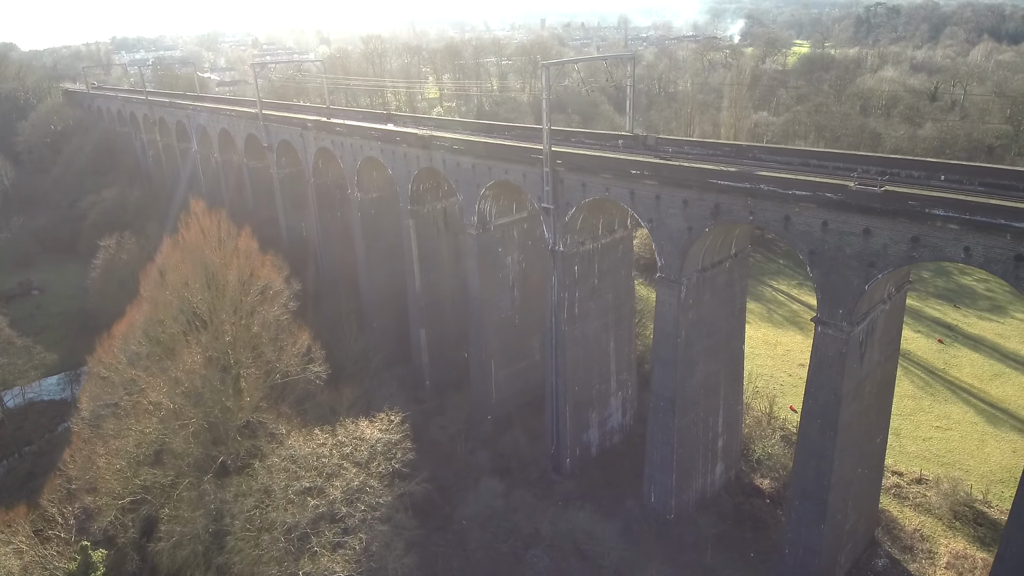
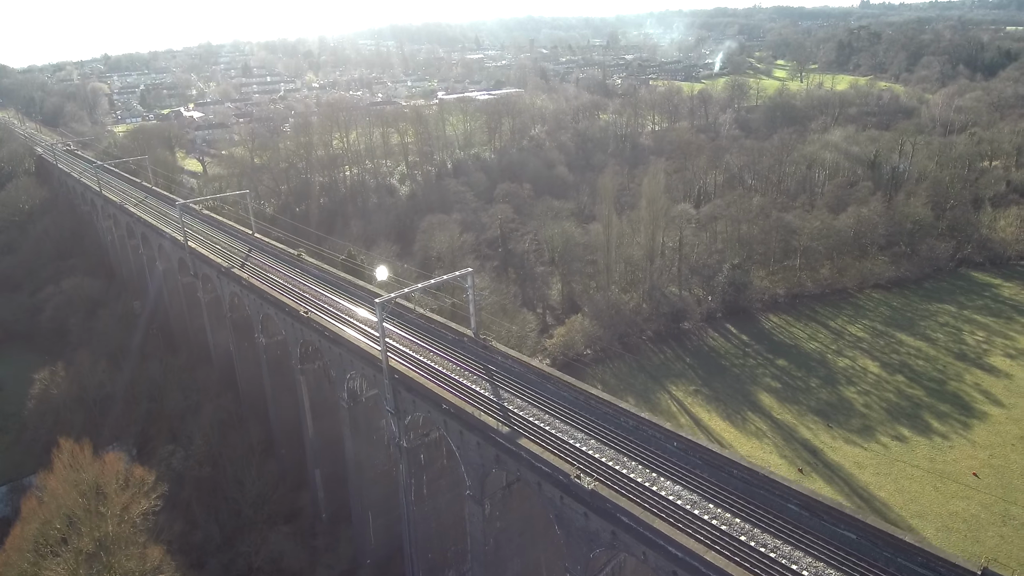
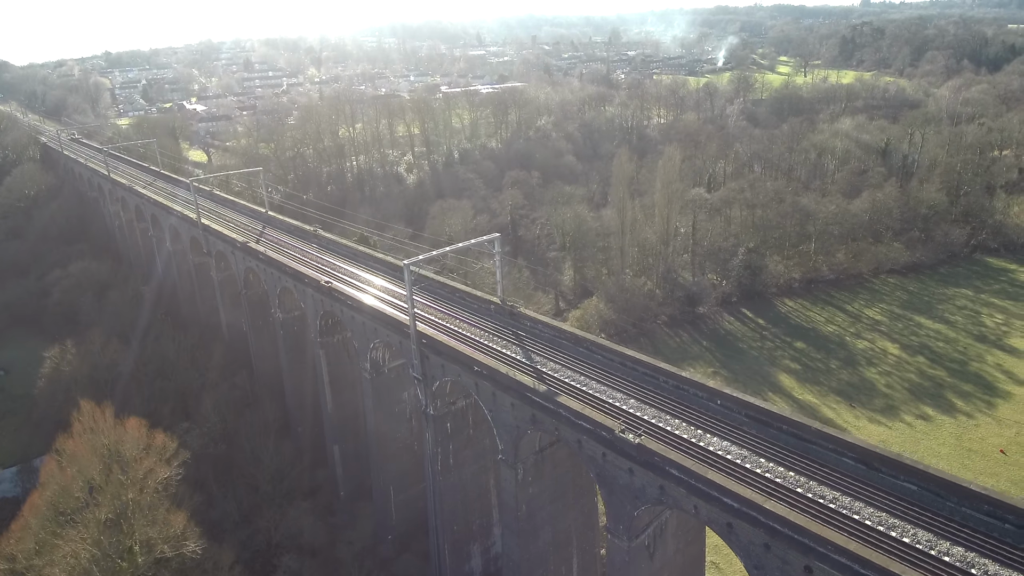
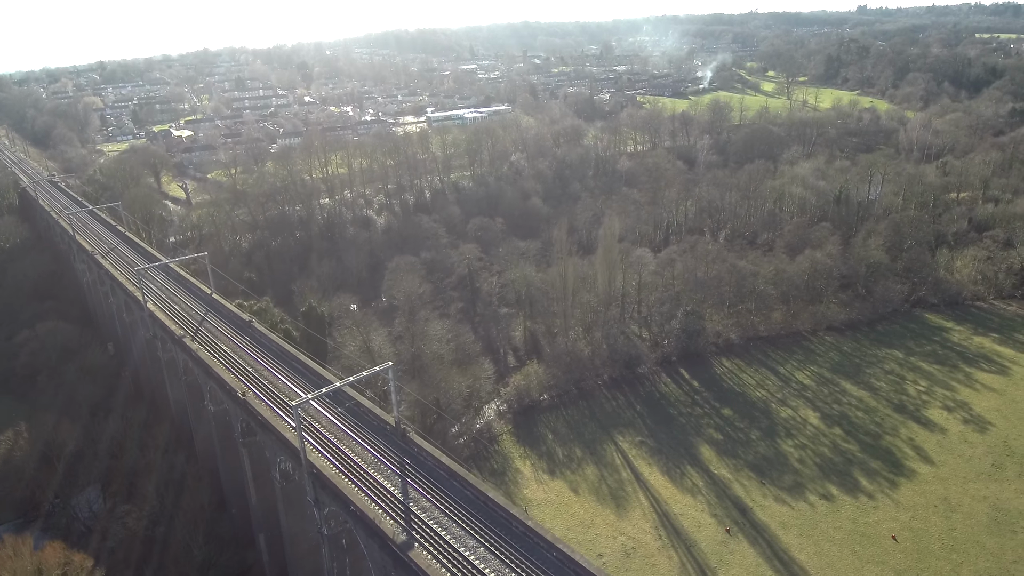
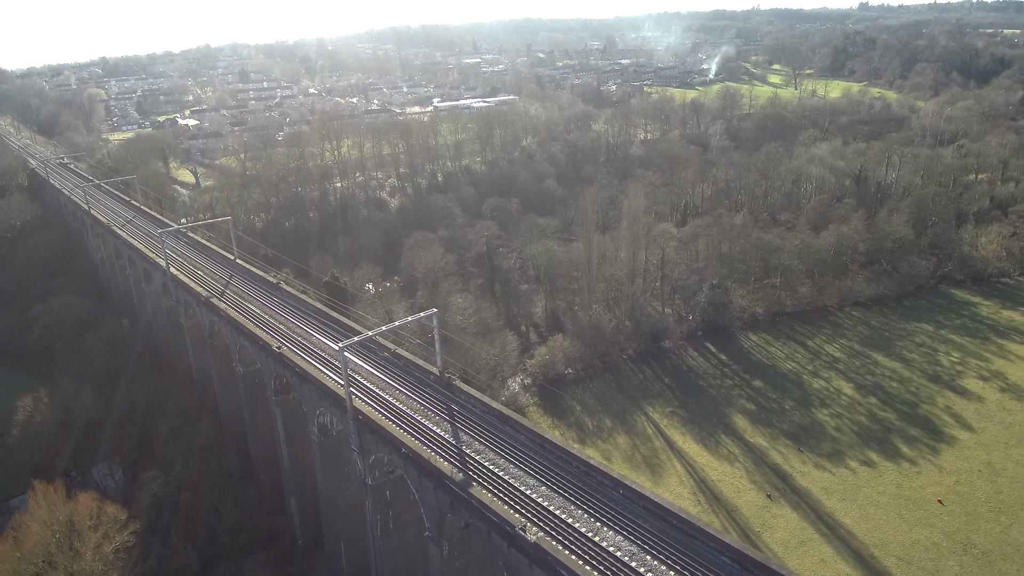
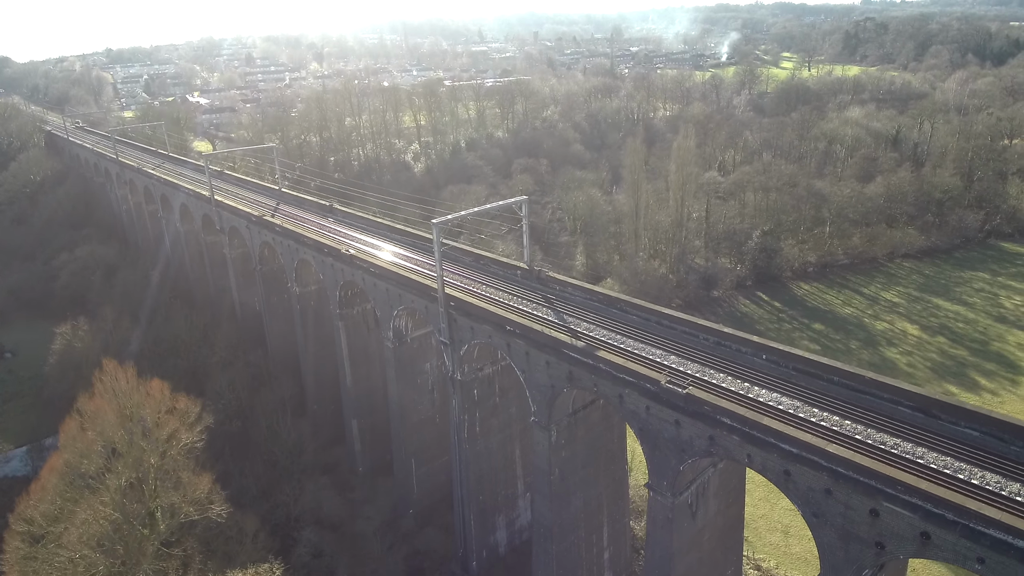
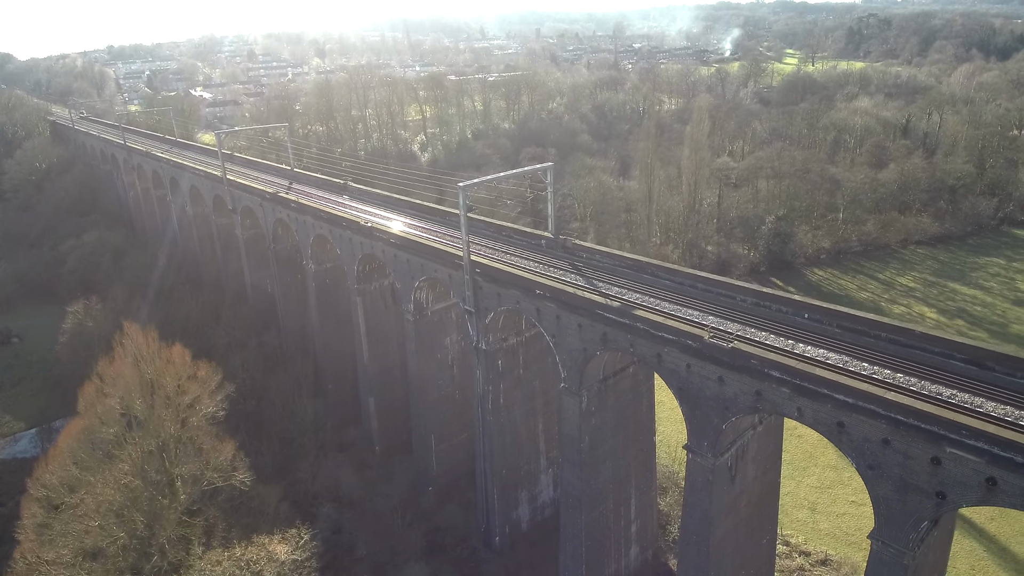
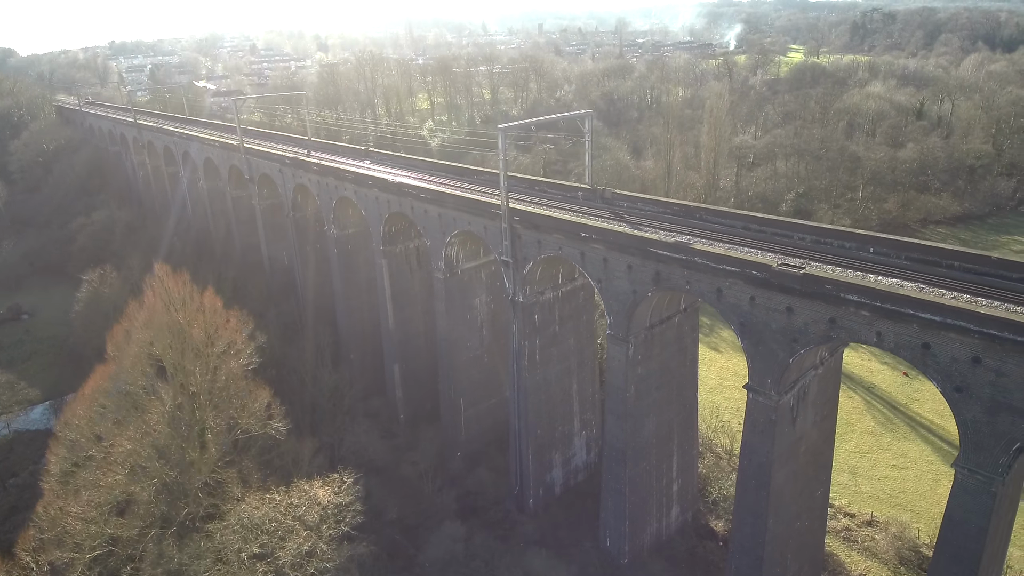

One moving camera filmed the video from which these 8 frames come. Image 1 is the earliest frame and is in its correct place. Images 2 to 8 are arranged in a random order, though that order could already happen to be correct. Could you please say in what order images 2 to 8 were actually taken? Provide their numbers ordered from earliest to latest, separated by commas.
8, 7, 6, 3, 2, 5, 4
